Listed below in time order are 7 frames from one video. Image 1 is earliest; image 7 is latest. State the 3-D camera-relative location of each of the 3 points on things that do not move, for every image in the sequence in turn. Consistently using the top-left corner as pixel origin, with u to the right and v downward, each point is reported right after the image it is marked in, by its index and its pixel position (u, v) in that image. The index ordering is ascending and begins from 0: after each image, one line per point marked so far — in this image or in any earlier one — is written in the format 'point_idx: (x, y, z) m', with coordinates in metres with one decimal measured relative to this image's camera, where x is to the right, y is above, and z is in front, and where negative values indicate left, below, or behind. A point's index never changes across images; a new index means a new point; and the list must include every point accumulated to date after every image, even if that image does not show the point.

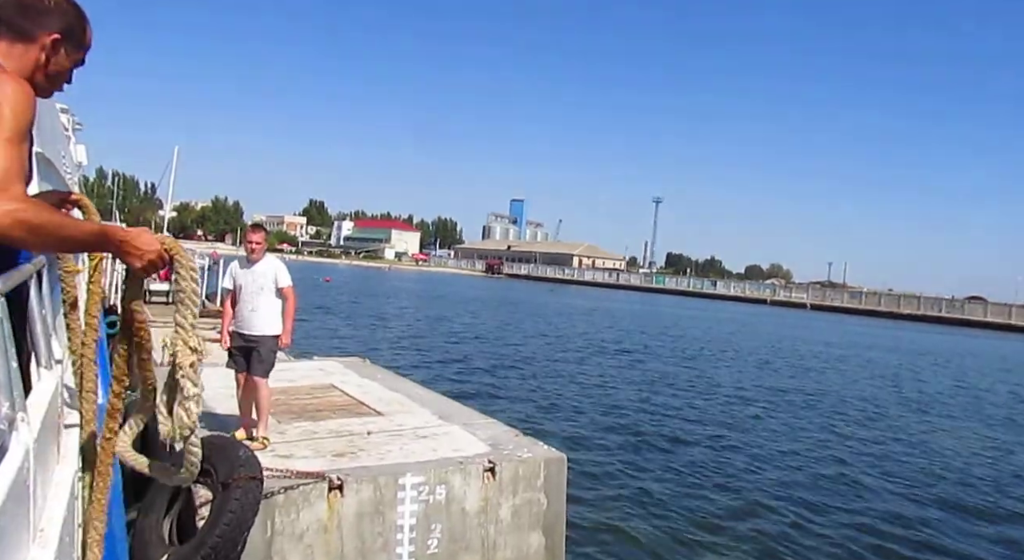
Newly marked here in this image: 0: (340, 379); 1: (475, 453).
0: (-1.8, -1.1, +8.0) m
1: (-0.3, -1.2, +5.1) m
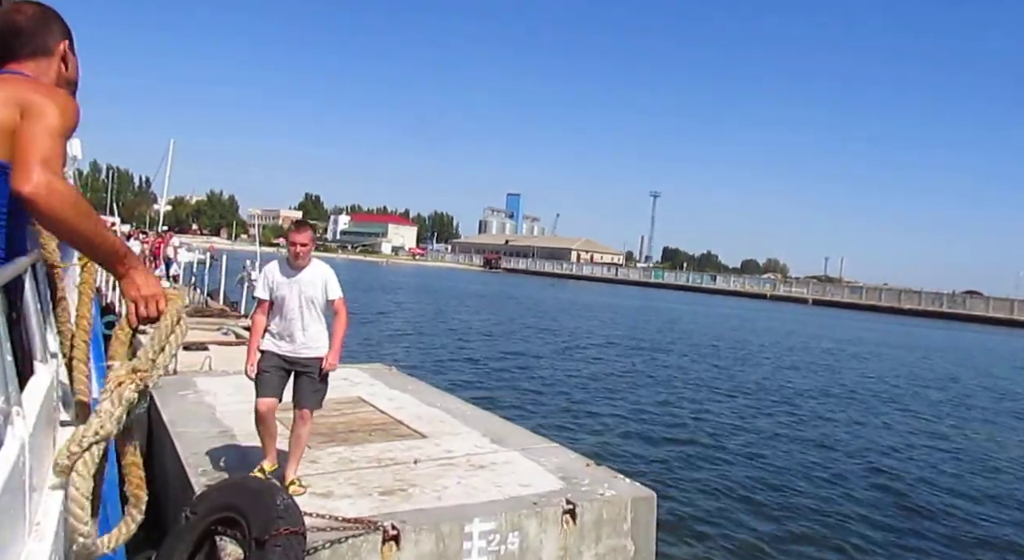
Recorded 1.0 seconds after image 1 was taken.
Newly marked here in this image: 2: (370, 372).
0: (-1.4, -1.1, +7.1) m
1: (+0.2, -1.2, +4.3) m
2: (-1.5, -1.0, +8.0) m
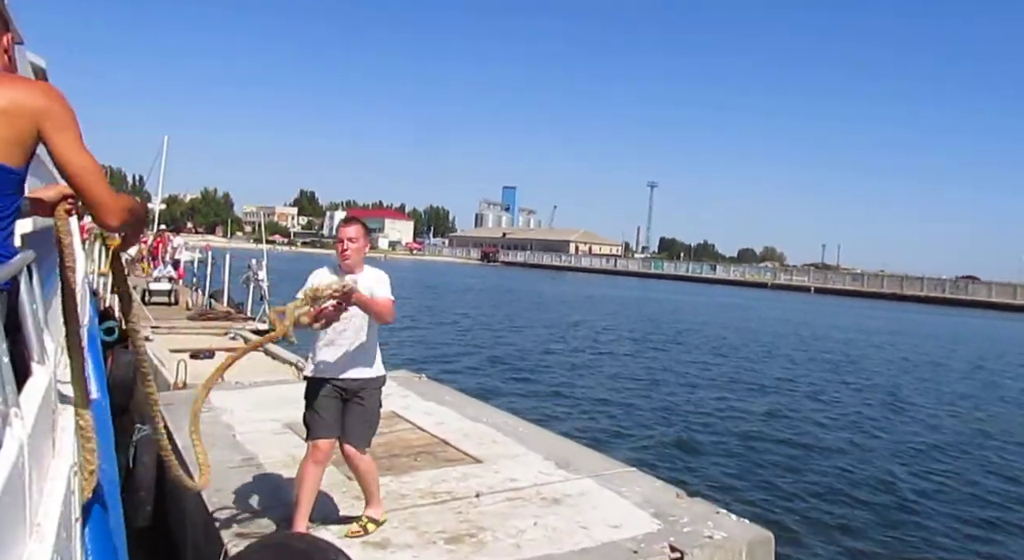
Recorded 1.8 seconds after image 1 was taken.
0: (-1.0, -1.1, +6.4) m
1: (+0.7, -1.2, +3.6) m
2: (-1.1, -1.0, +7.3) m
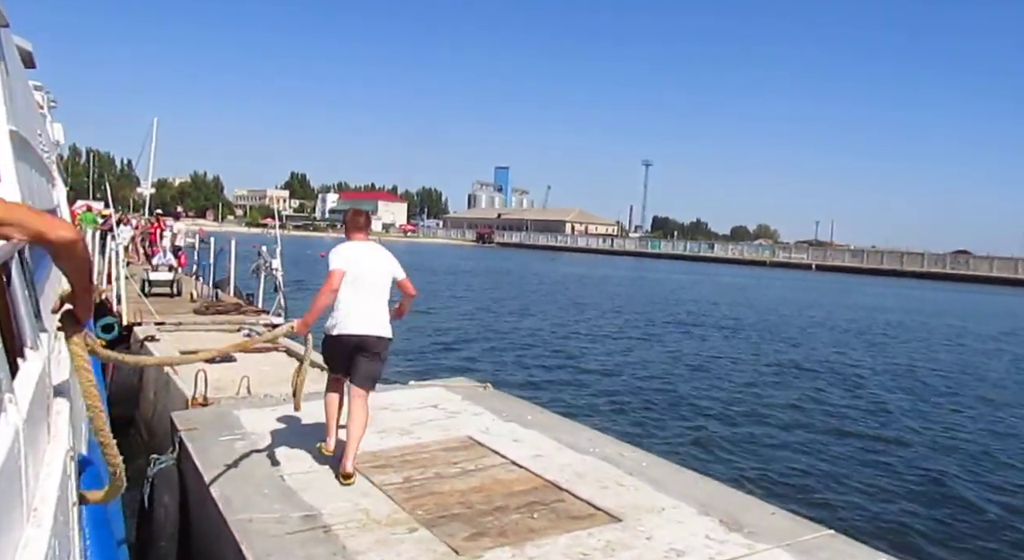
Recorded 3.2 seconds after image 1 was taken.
0: (-0.2, -1.0, +5.2) m
1: (+1.4, -1.3, +2.5) m
2: (-0.4, -1.0, +6.1) m
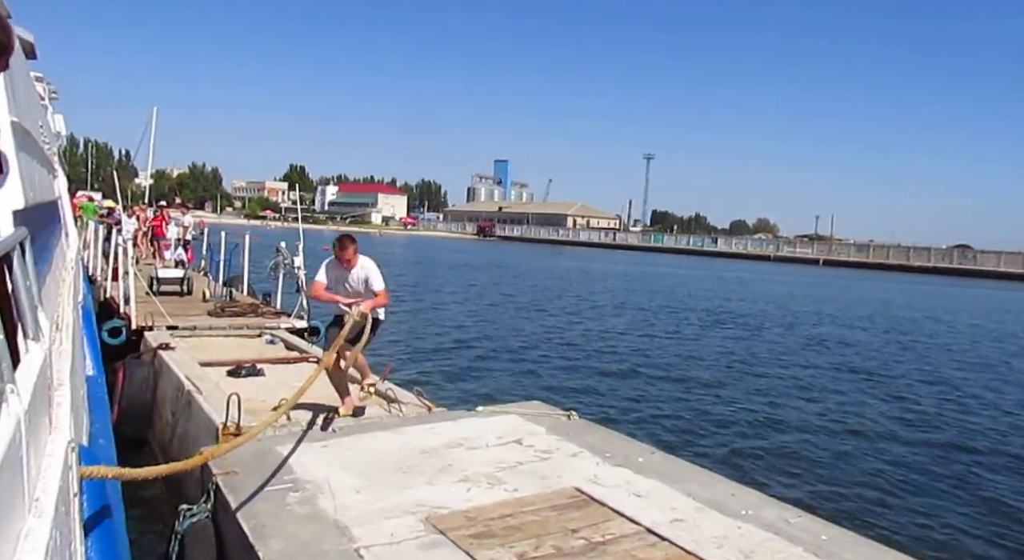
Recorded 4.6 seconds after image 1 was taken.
0: (+0.4, -1.1, +4.2) m
1: (+2.1, -1.4, +1.5) m
2: (+0.3, -1.0, +5.1) m
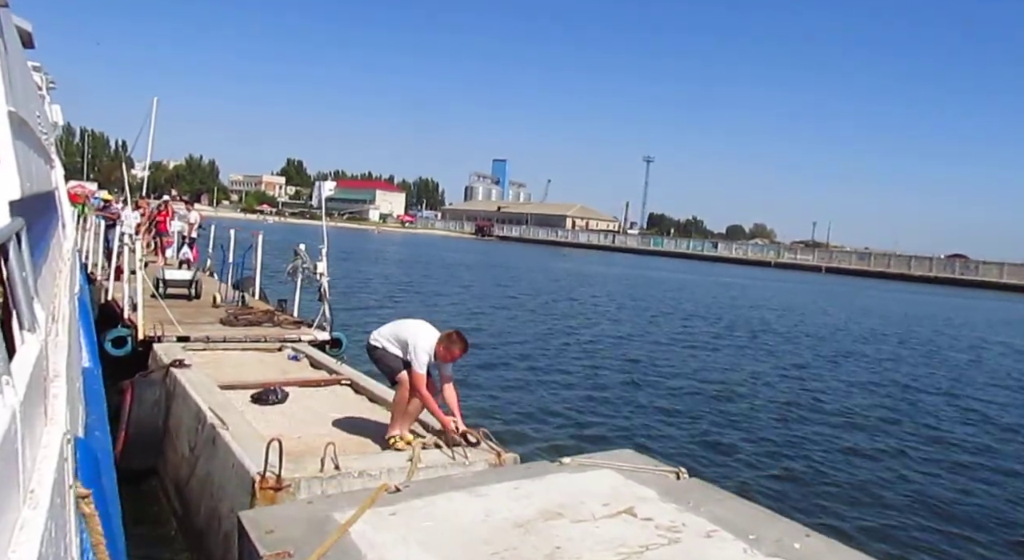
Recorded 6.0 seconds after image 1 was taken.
0: (+1.0, -1.3, +3.3) m
1: (+2.7, -1.6, +0.5) m
2: (+0.9, -1.2, +4.2) m
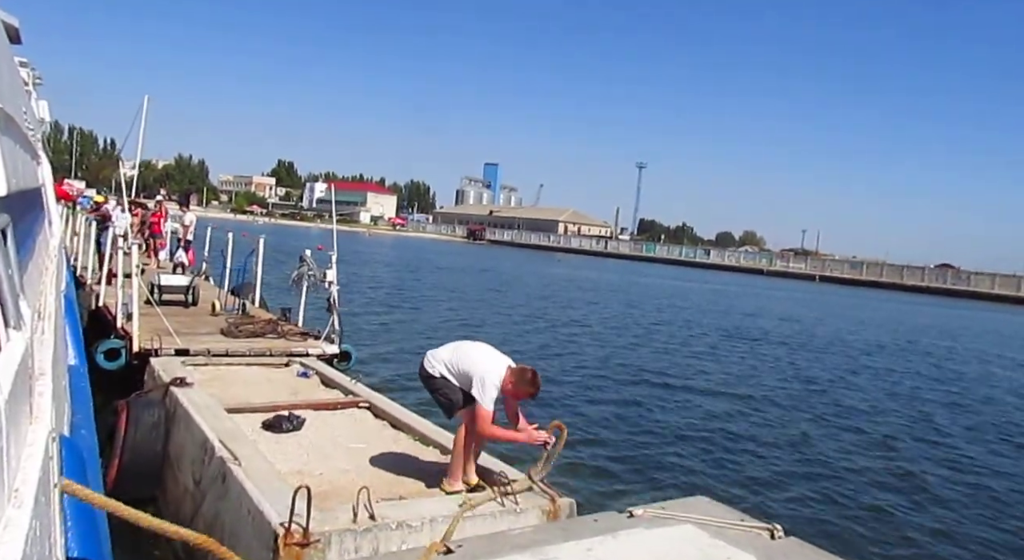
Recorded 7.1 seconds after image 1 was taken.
0: (+1.4, -1.4, +2.6) m
1: (+3.1, -1.7, -0.1) m
2: (+1.2, -1.3, +3.5) m
